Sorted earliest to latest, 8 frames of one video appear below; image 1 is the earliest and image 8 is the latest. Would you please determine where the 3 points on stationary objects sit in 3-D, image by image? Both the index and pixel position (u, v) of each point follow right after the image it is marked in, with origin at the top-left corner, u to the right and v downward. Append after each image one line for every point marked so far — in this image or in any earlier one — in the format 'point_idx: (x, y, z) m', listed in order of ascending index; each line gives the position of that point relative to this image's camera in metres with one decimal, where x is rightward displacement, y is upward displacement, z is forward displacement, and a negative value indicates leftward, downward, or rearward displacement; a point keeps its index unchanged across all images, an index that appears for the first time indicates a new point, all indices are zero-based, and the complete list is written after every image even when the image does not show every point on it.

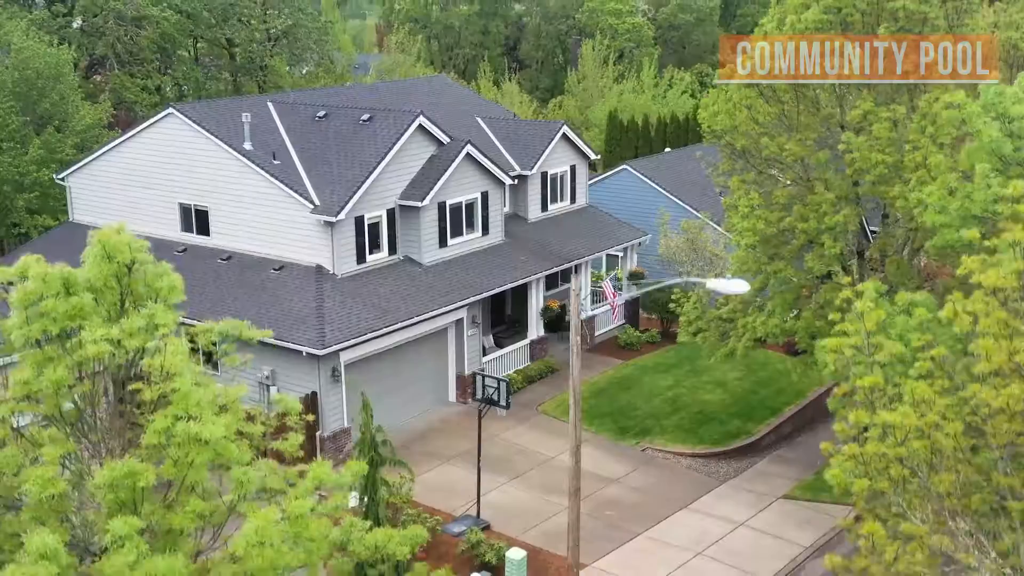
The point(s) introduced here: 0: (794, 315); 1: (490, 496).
0: (+5.9, -0.6, +19.9) m
1: (-0.4, -4.3, +19.4) m
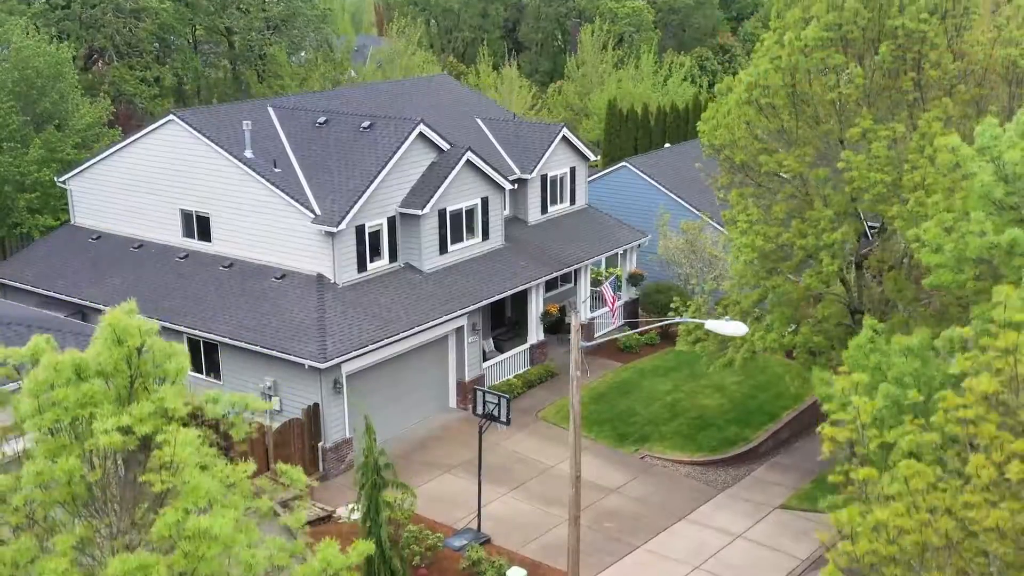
0: (+5.9, -0.9, +20.0) m
1: (-0.4, -4.6, +19.6) m
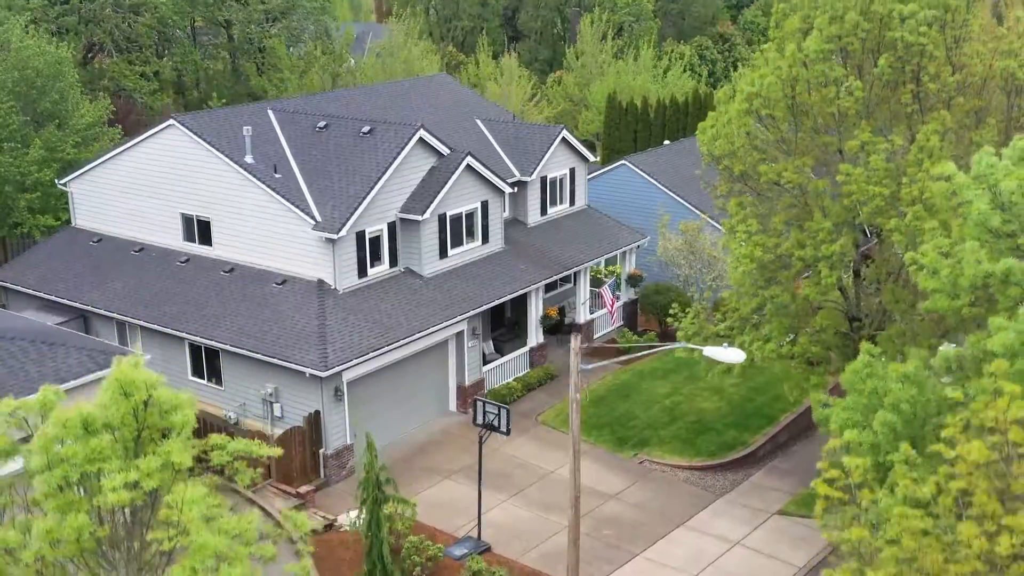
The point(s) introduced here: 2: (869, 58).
0: (+5.9, -1.1, +20.2) m
1: (-0.4, -4.7, +19.8) m
2: (+7.0, +4.5, +18.7) m
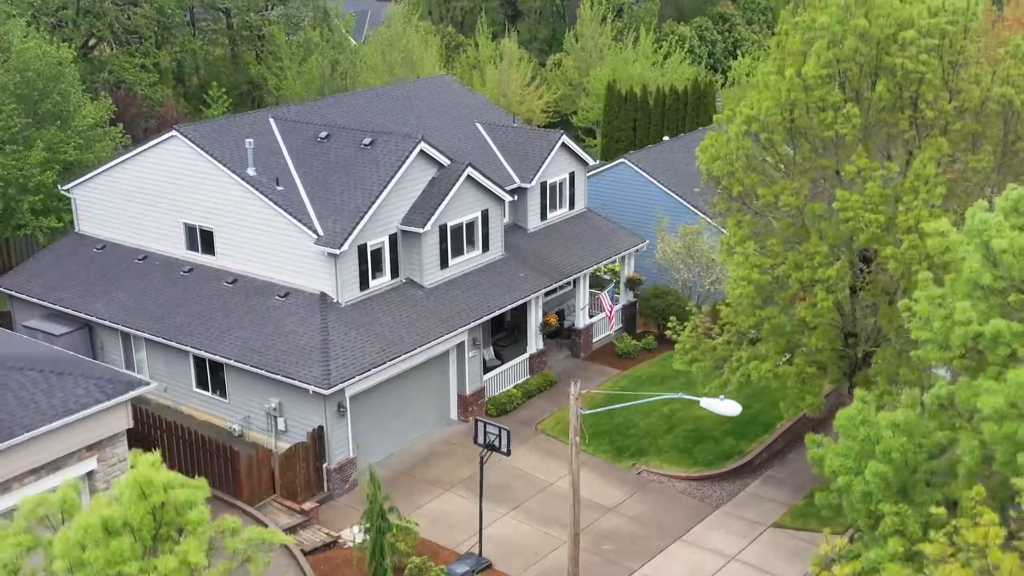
0: (+5.9, -1.5, +20.5) m
1: (-0.4, -5.2, +20.2) m
2: (+7.0, +4.1, +18.8) m
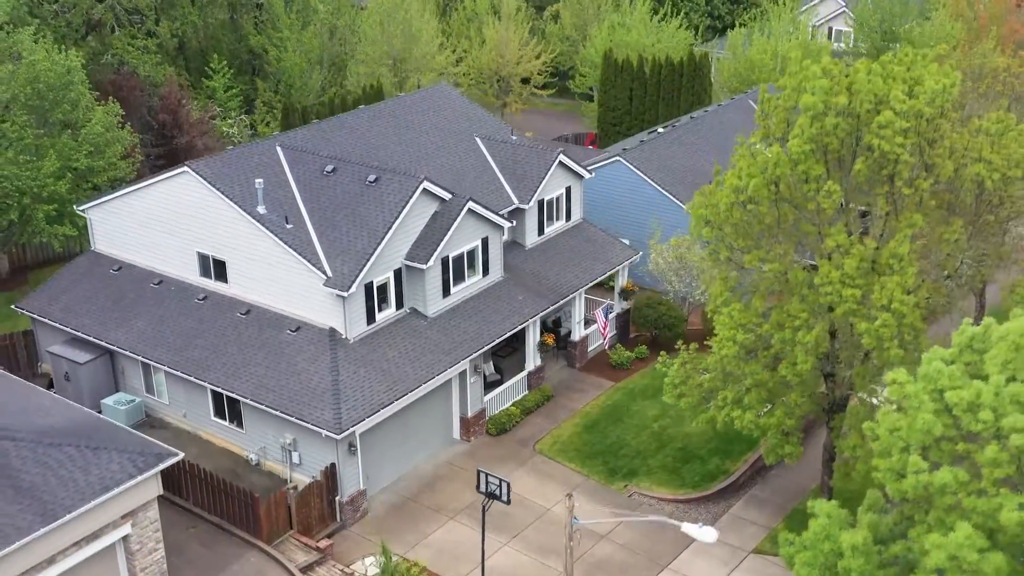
0: (+5.9, -2.7, +21.9) m
1: (-0.4, -6.3, +22.0) m
2: (+7.0, +2.7, +19.7) m
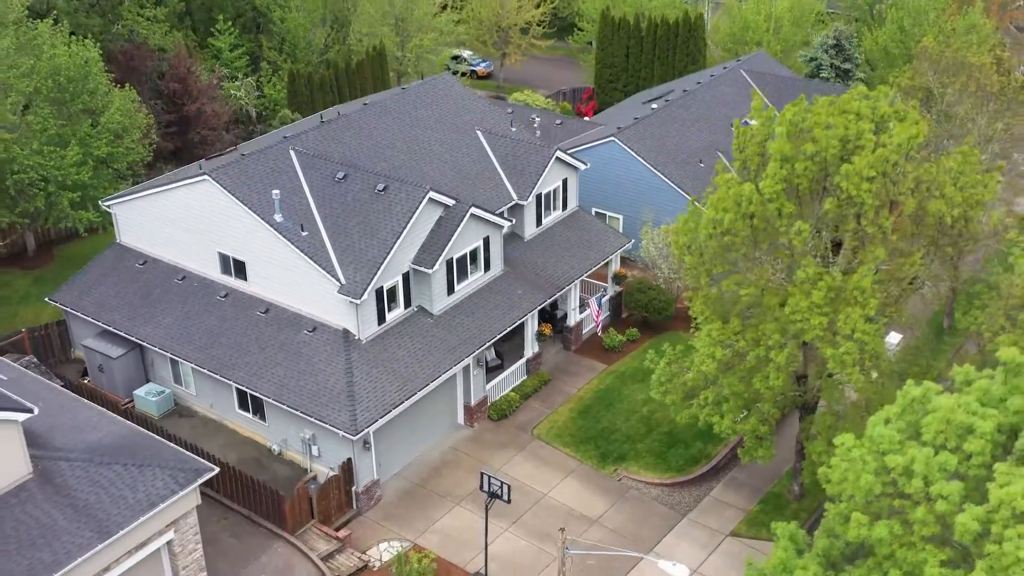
0: (+5.9, -3.0, +24.0) m
1: (-0.4, -6.7, +24.5) m
2: (+7.0, +2.1, +21.3) m
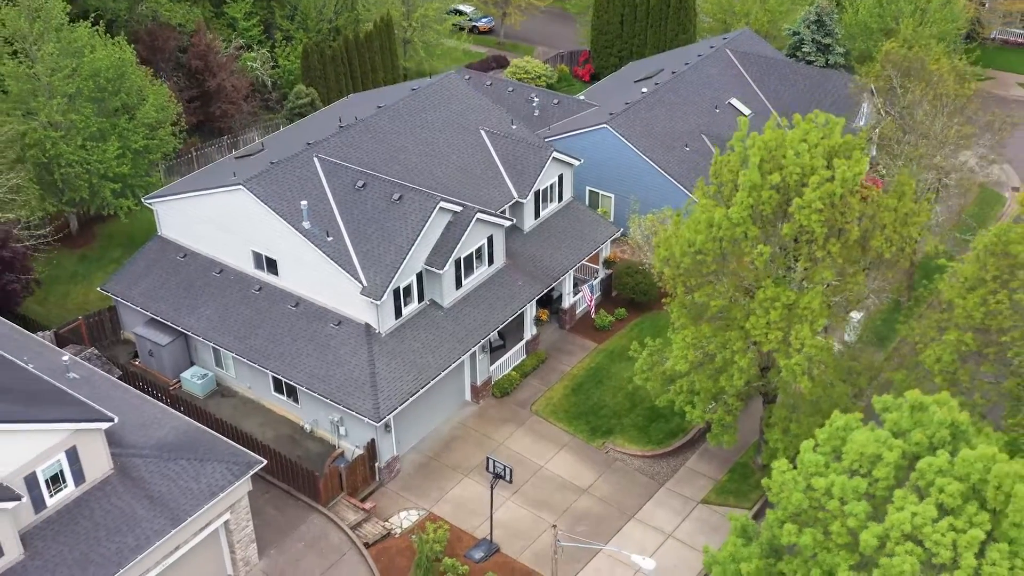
0: (+5.9, -3.3, +27.8) m
1: (-0.4, -6.8, +28.6) m
2: (+7.0, +1.6, +24.6) m
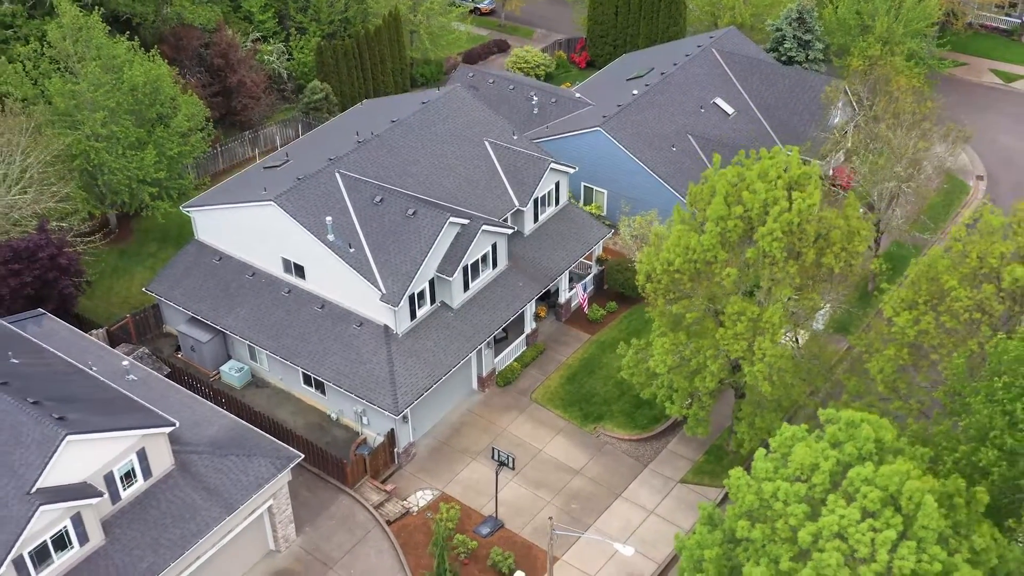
0: (+6.0, -3.6, +31.8) m
1: (-0.3, -7.1, +32.9) m
2: (+7.1, +1.0, +28.2) m
